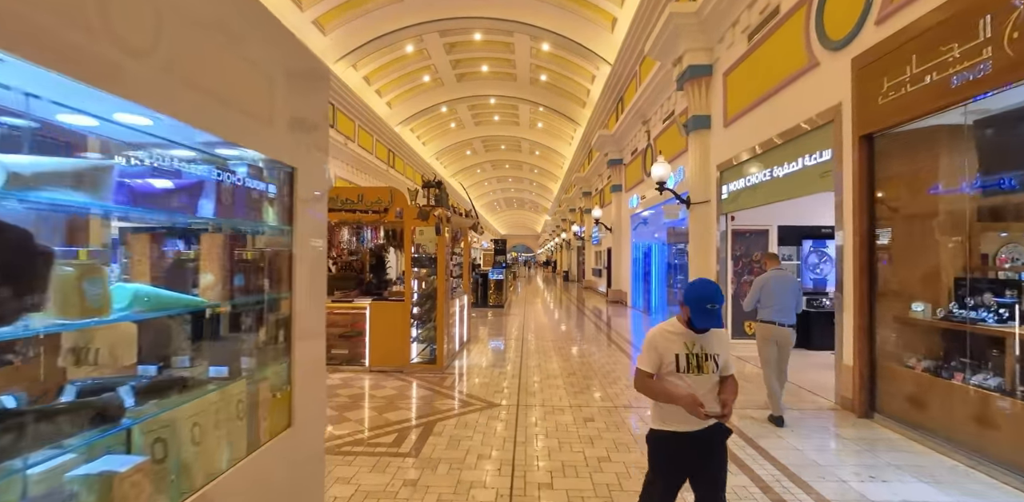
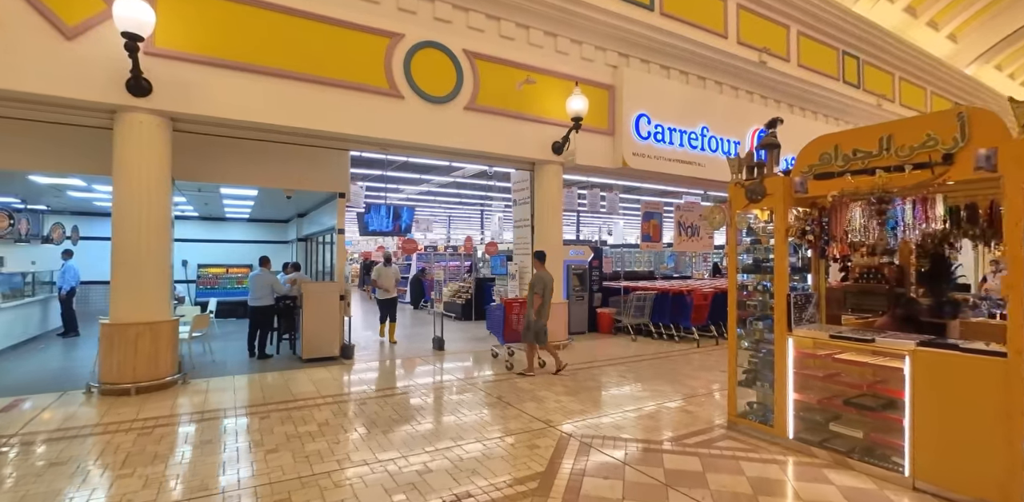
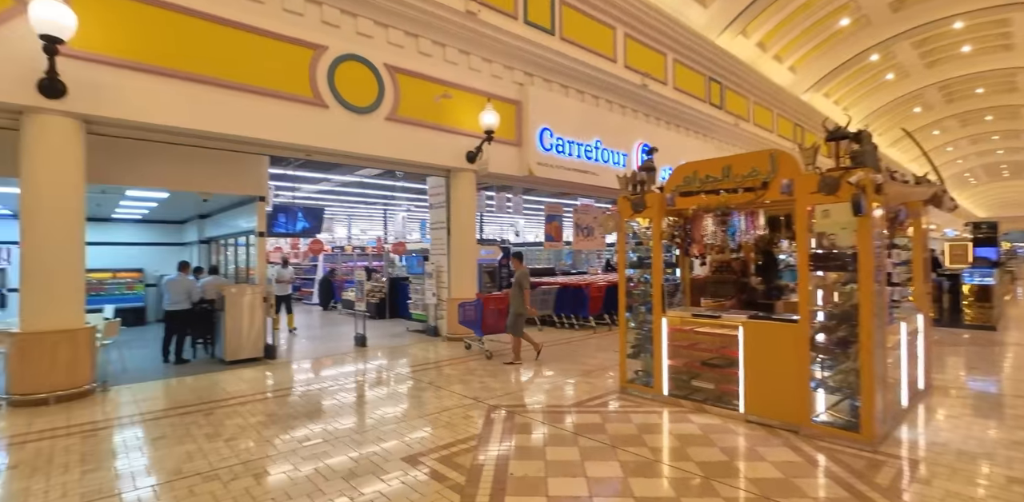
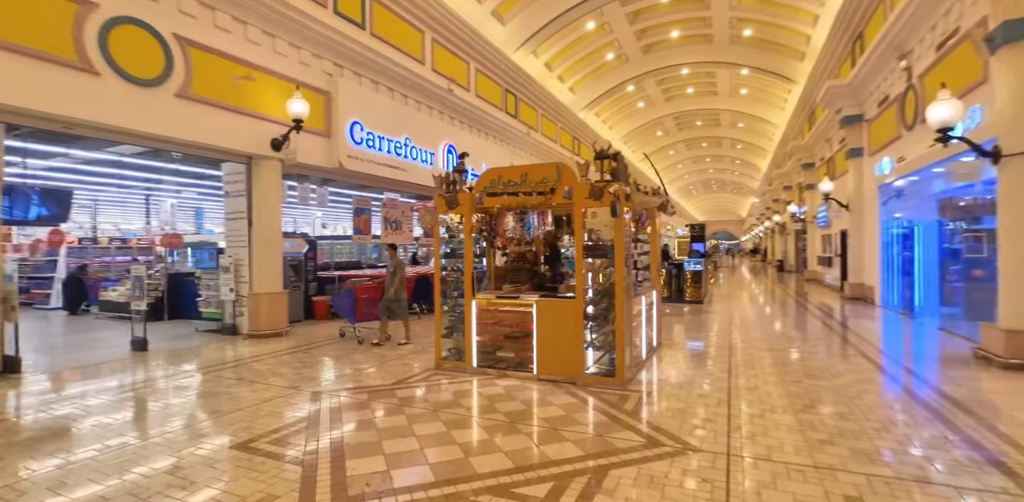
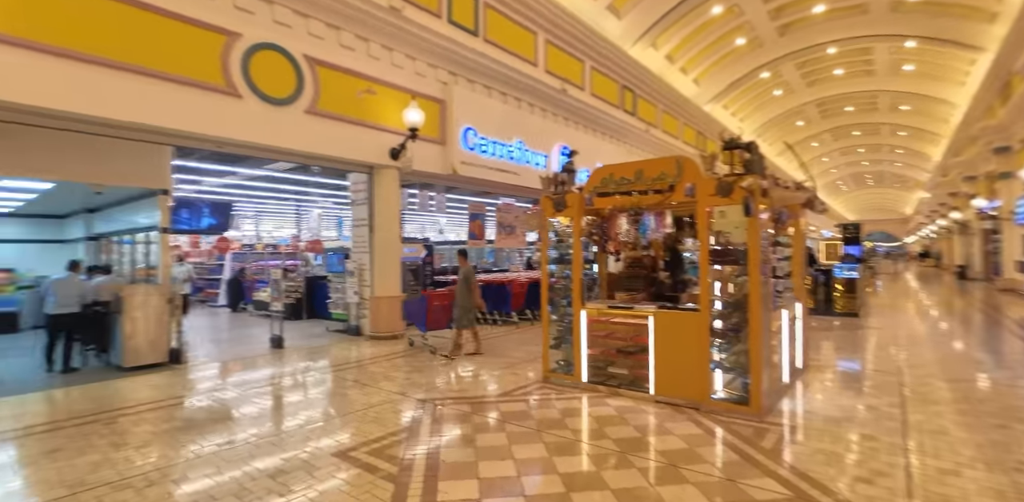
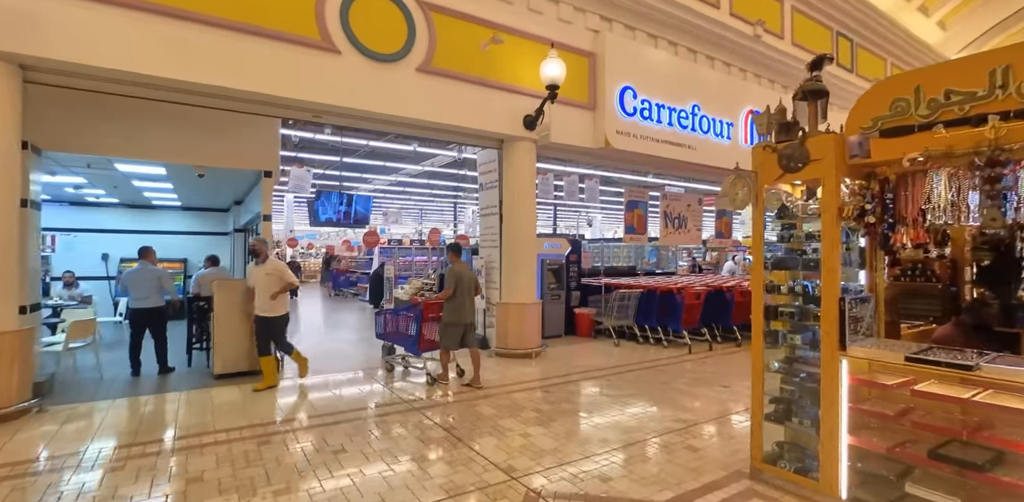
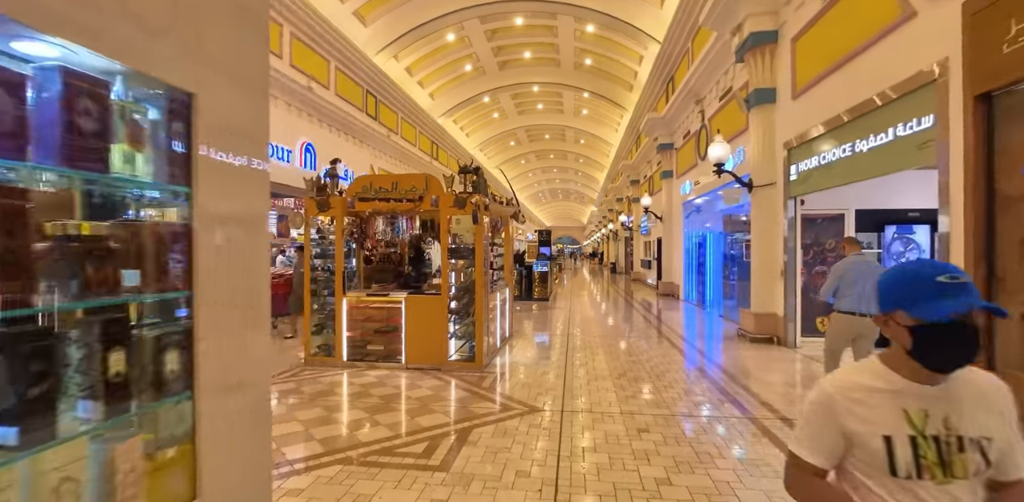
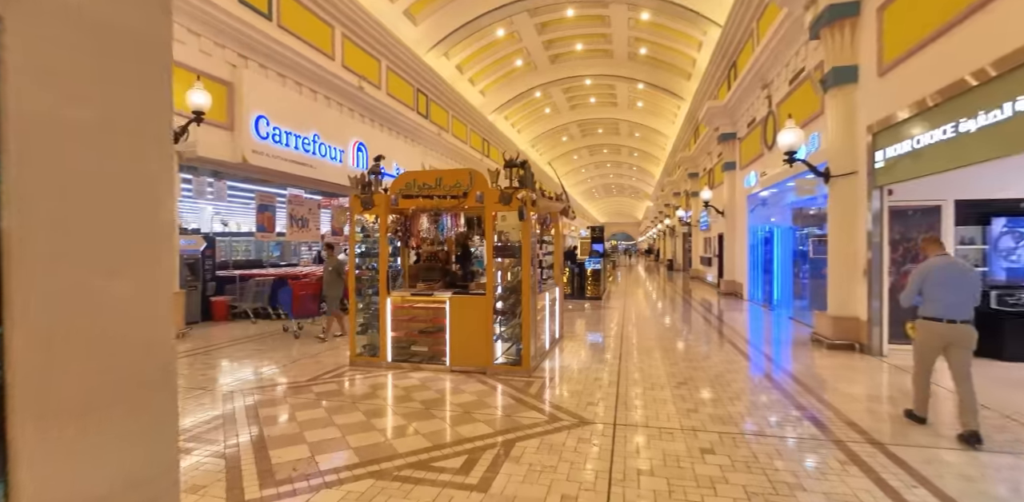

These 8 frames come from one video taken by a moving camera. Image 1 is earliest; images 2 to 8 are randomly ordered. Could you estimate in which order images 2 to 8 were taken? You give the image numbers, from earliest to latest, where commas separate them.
7, 8, 4, 5, 3, 2, 6
